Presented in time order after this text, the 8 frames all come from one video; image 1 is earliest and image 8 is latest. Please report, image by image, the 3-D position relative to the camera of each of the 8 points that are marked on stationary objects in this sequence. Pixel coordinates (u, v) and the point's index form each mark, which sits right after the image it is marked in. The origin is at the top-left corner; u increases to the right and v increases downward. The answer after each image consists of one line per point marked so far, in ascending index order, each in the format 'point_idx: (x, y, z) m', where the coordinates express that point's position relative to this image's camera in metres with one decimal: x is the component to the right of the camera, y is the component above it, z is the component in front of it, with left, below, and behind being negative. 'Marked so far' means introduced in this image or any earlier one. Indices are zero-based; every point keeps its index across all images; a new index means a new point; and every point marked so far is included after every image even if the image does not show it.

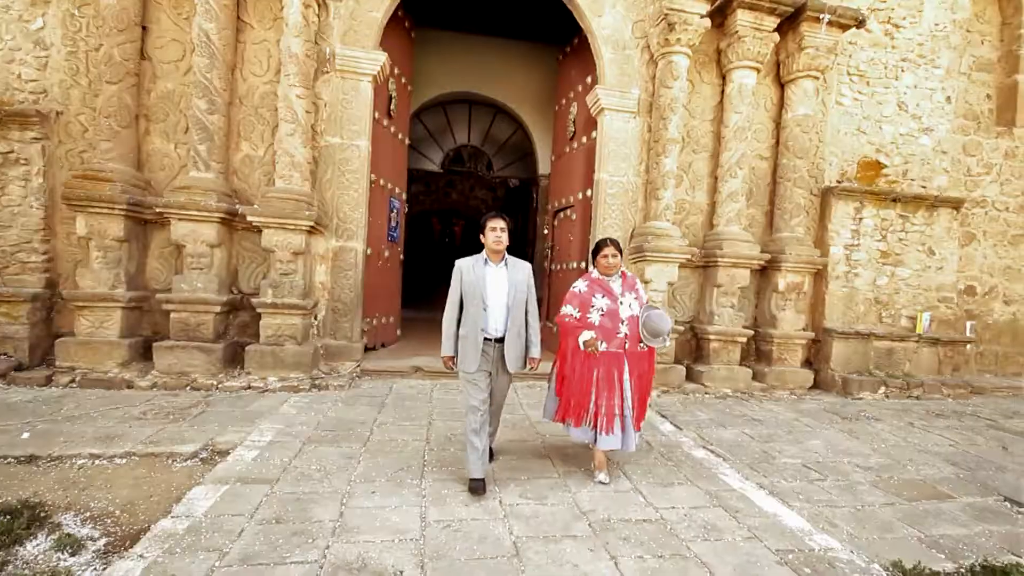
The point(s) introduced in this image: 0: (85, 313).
0: (-3.5, -0.2, +4.0) m
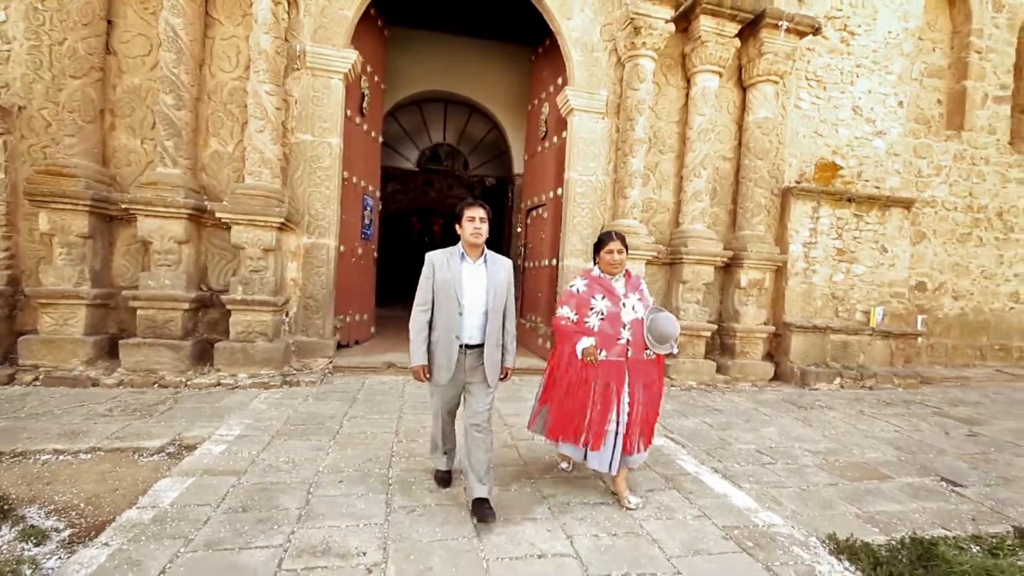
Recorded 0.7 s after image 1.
0: (-3.8, -0.2, +4.0) m
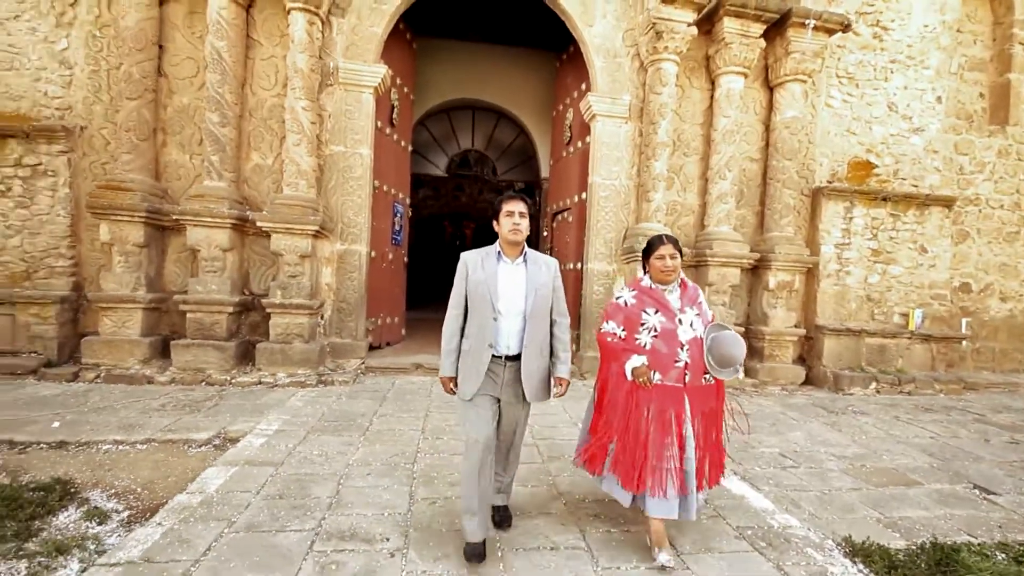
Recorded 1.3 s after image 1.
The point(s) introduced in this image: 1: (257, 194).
0: (-3.6, -0.2, +4.3) m
1: (-2.5, +0.9, +4.7) m
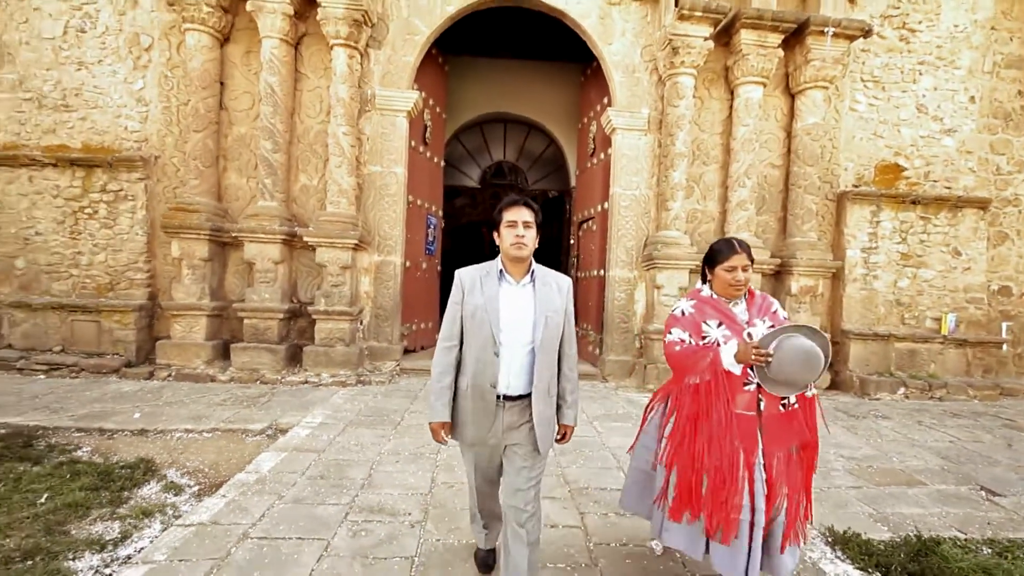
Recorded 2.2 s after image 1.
0: (-3.4, -0.3, +4.9) m
1: (-2.3, +0.8, +5.2) m
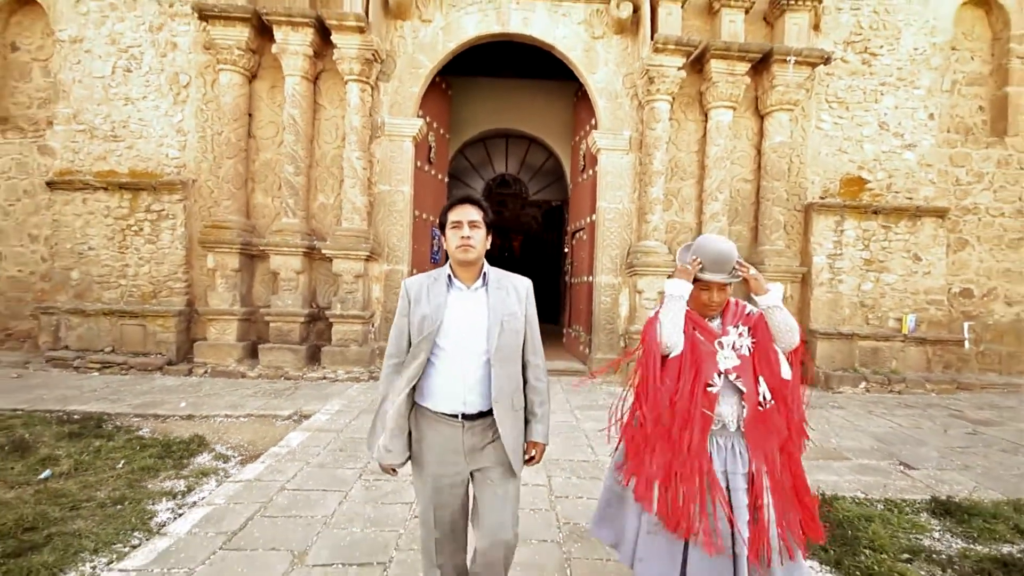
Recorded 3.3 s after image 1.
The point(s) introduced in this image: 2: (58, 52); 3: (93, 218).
0: (-3.4, -0.4, +5.6) m
1: (-2.3, +0.8, +5.9) m
2: (-5.5, +2.9, +5.8) m
3: (-5.0, +0.8, +5.8) m
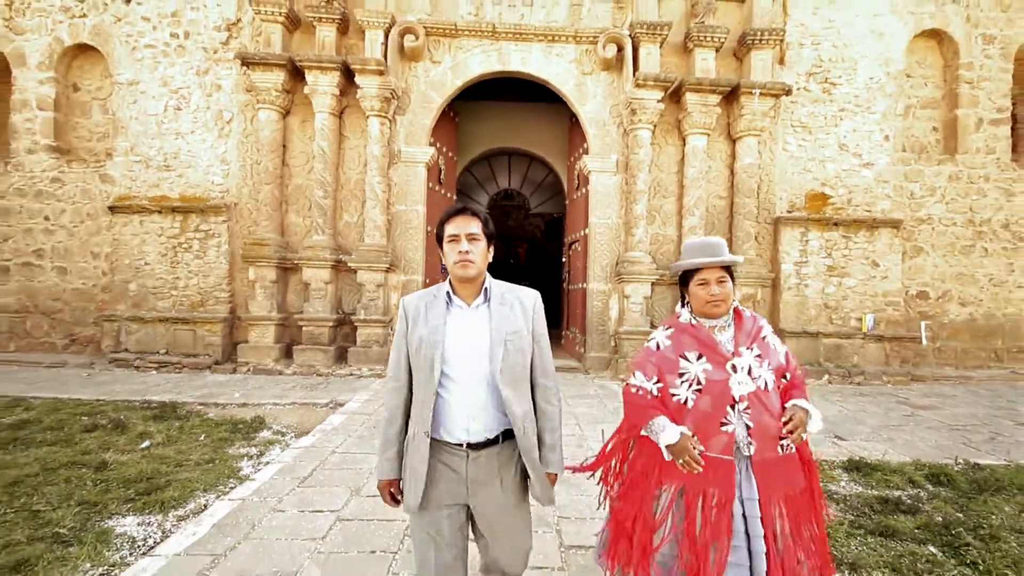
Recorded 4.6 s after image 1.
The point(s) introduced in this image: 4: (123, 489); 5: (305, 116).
0: (-3.4, -0.5, +6.4) m
1: (-2.3, +0.6, +6.7) m
2: (-5.5, +2.7, +6.7) m
3: (-5.0, +0.7, +6.6) m
4: (-2.4, -1.2, +3.0) m
5: (-2.9, +2.4, +6.7) m
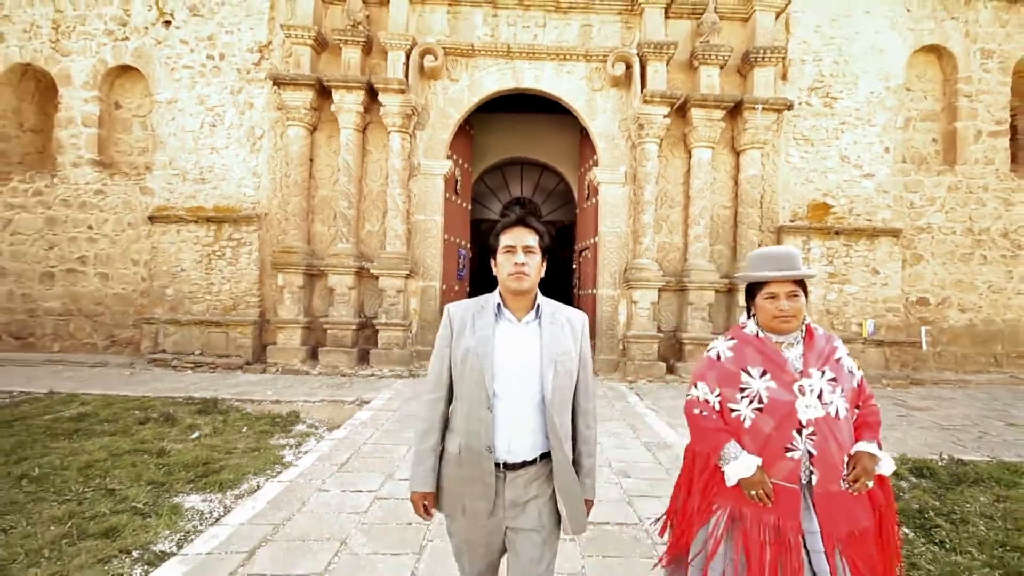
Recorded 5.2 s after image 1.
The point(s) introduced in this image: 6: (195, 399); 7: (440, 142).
0: (-3.2, -0.6, +6.8) m
1: (-2.1, +0.6, +7.1) m
2: (-5.3, +2.6, +7.2) m
3: (-4.8, +0.6, +7.1) m
4: (-2.3, -1.3, +3.4) m
5: (-2.7, +2.3, +7.2) m
6: (-3.4, -1.2, +5.2) m
7: (-1.1, +2.1, +7.1) m
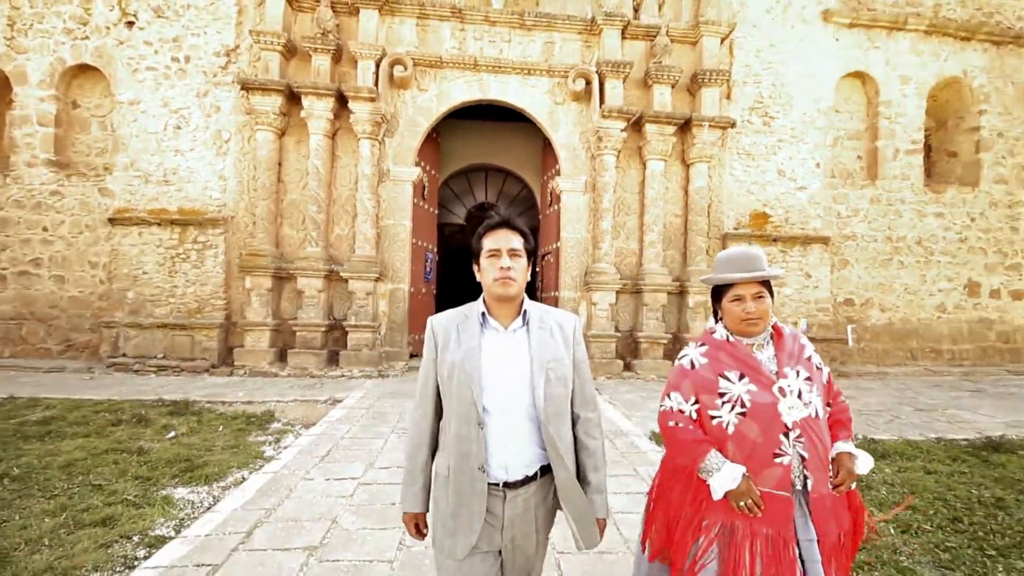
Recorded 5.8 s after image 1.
0: (-3.7, -0.6, +6.8) m
1: (-2.6, +0.5, +7.3) m
2: (-5.8, +2.6, +7.1) m
3: (-5.3, +0.6, +7.0) m
4: (-2.5, -1.3, +3.5) m
5: (-3.2, +2.3, +7.3) m
6: (-3.8, -1.2, +5.2) m
7: (-1.6, +2.1, +7.3) m
